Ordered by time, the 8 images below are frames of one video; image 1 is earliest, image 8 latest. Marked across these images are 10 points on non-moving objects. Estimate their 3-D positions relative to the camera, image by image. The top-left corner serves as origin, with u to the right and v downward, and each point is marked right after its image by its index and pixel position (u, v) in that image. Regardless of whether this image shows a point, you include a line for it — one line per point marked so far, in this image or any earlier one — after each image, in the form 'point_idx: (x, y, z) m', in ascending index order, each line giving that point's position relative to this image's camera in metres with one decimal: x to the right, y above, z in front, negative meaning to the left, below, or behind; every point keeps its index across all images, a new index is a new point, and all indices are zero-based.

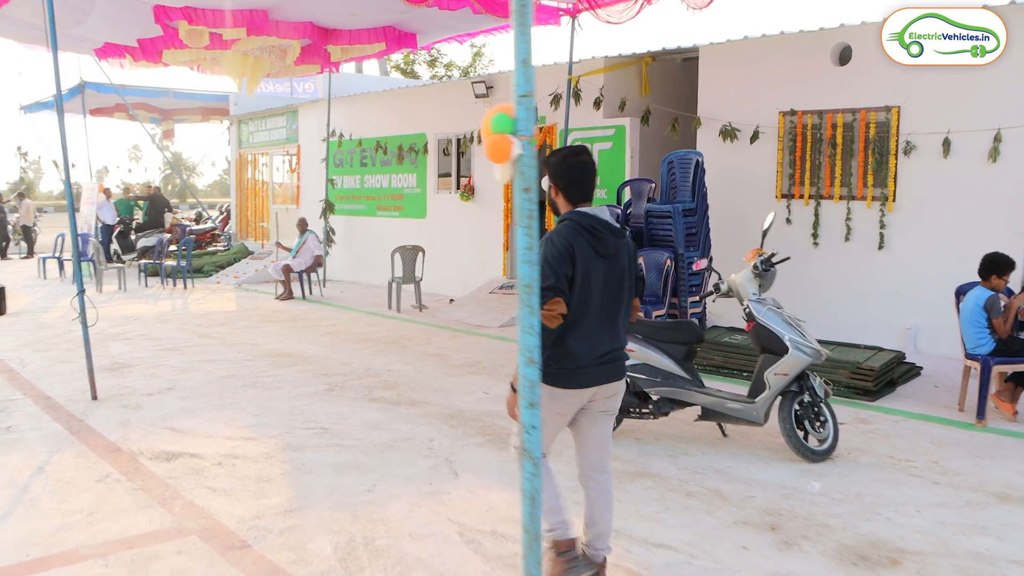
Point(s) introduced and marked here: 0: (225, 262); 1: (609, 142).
0: (-4.6, +0.4, +14.5) m
1: (+1.0, +1.5, +9.6) m
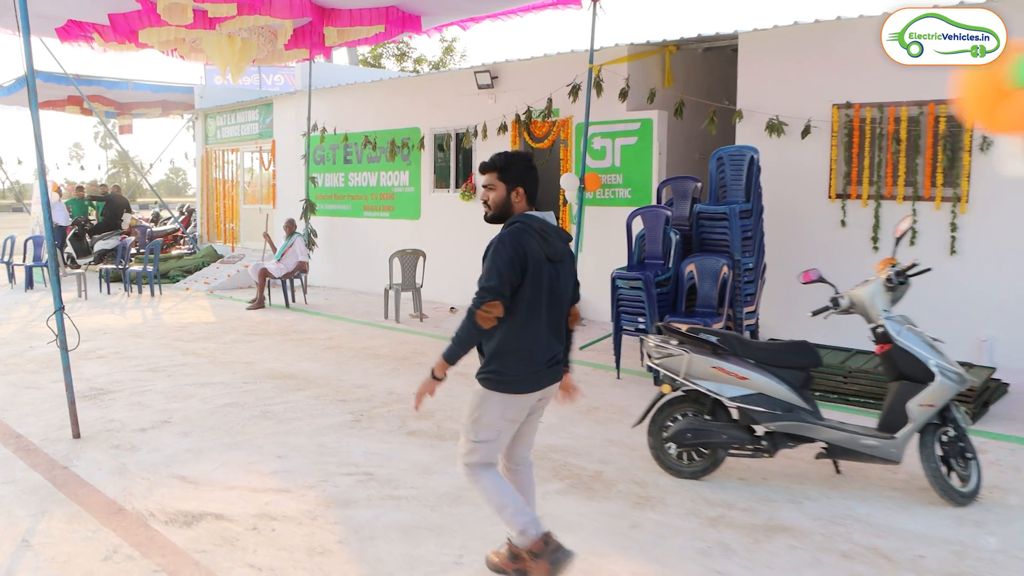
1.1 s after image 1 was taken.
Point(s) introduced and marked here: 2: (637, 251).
0: (-4.7, +0.3, +13.4) m
1: (+1.2, +1.4, +8.7) m
2: (+1.0, +0.3, +7.1) m
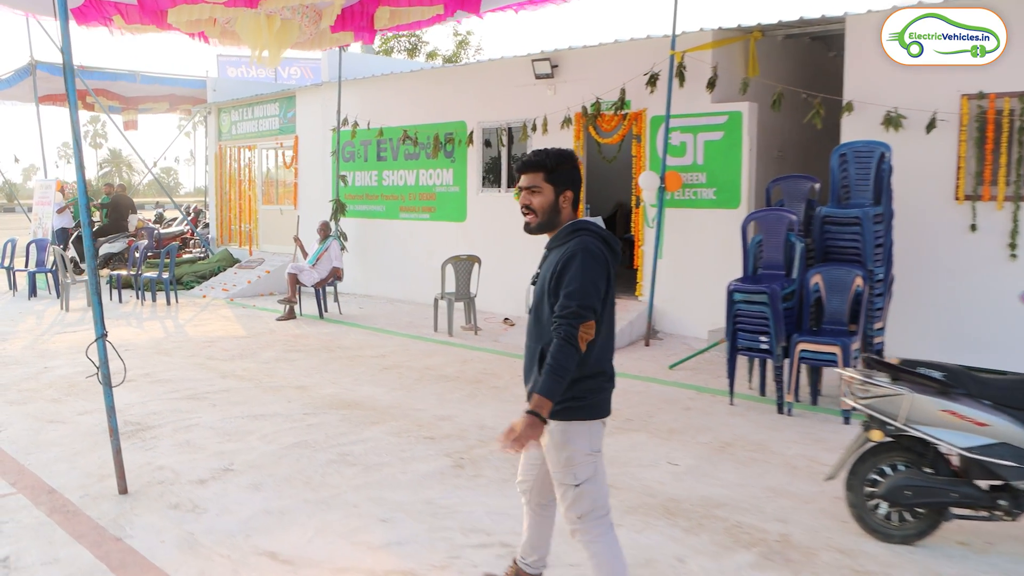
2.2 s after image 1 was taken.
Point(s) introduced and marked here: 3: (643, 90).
0: (-4.1, +0.2, +12.4) m
1: (+1.8, +1.3, +7.8) m
2: (+1.6, +0.2, +6.2) m
3: (+1.2, +1.8, +8.2) m
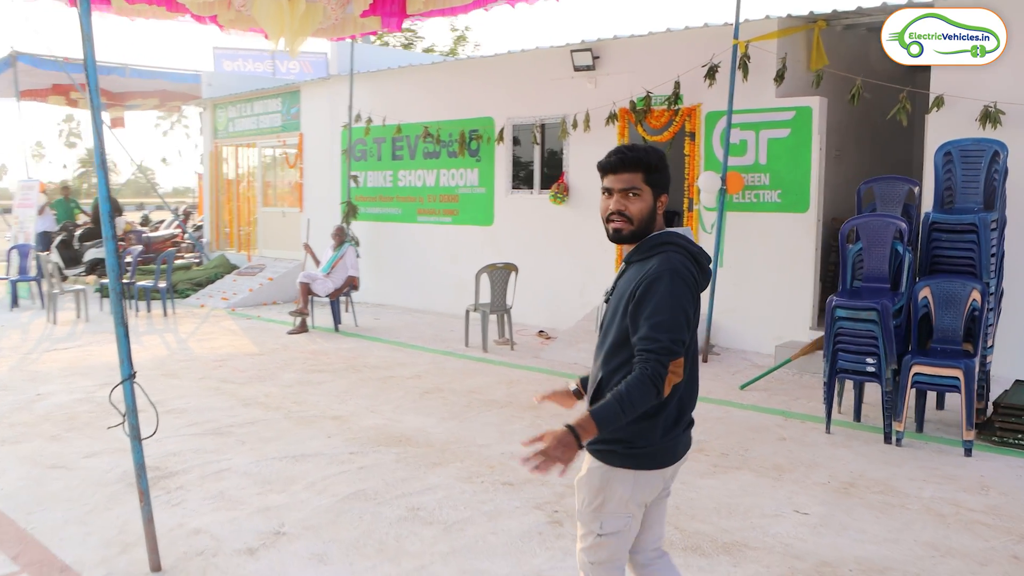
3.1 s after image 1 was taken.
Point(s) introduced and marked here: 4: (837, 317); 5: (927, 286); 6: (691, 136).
0: (-3.9, +0.1, +11.5) m
1: (+2.1, +1.2, +7.1) m
2: (+2.0, +0.1, +5.5) m
3: (+1.6, +1.7, +7.5) m
4: (+1.9, -0.2, +5.2) m
5: (+2.4, 0.0, +5.2) m
6: (+1.5, +1.3, +7.6) m
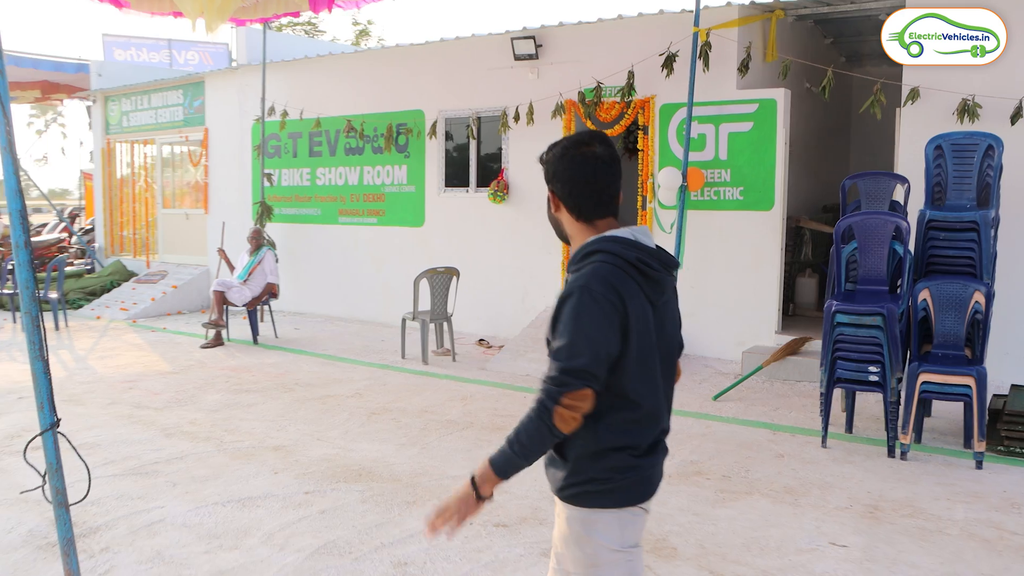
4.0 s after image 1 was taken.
0: (-4.7, 0.0, +10.4) m
1: (+1.8, +1.2, +6.7) m
2: (+1.8, +0.1, +5.1) m
3: (+1.1, +1.7, +7.0) m
4: (+1.7, -0.2, +4.8) m
5: (+2.2, 0.0, +4.9) m
6: (+1.0, +1.2, +7.2) m
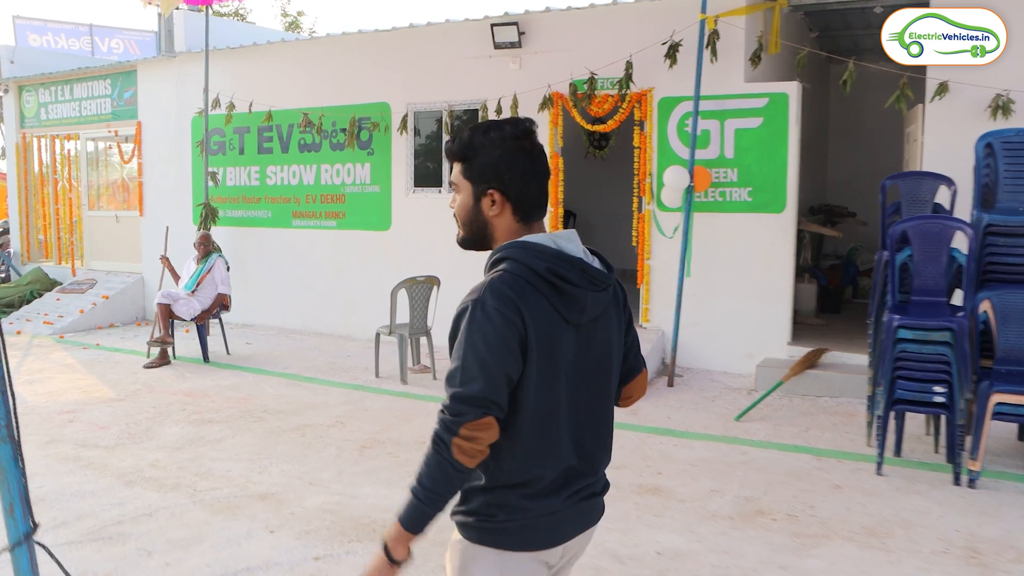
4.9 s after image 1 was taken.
0: (-5.1, -0.1, +9.3) m
1: (+1.7, +1.2, +6.2) m
2: (+1.9, 0.0, +4.6) m
3: (+1.0, +1.6, +6.5) m
4: (+1.8, -0.2, +4.3) m
5: (+2.3, 0.0, +4.4) m
6: (+0.9, +1.2, +6.6) m
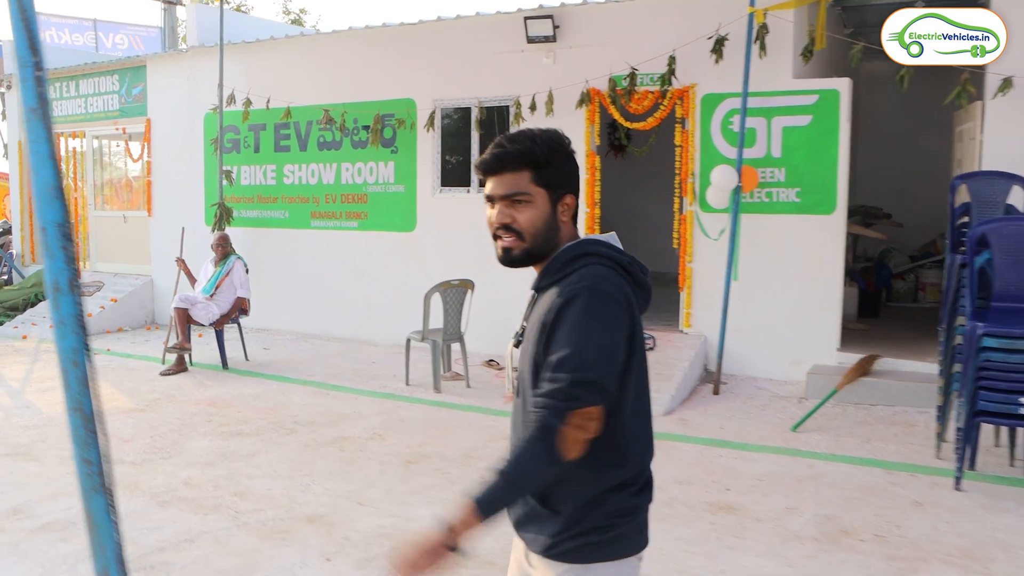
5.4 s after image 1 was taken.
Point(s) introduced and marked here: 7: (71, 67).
0: (-4.9, -0.2, +9.0) m
1: (+1.9, +1.1, +6.0) m
2: (+2.2, 0.0, +4.3) m
3: (+1.3, +1.6, +6.2) m
4: (+2.1, -0.3, +4.1) m
5: (+2.6, -0.1, +4.2) m
6: (+1.2, +1.1, +6.3) m
7: (-4.5, +2.3, +9.4) m
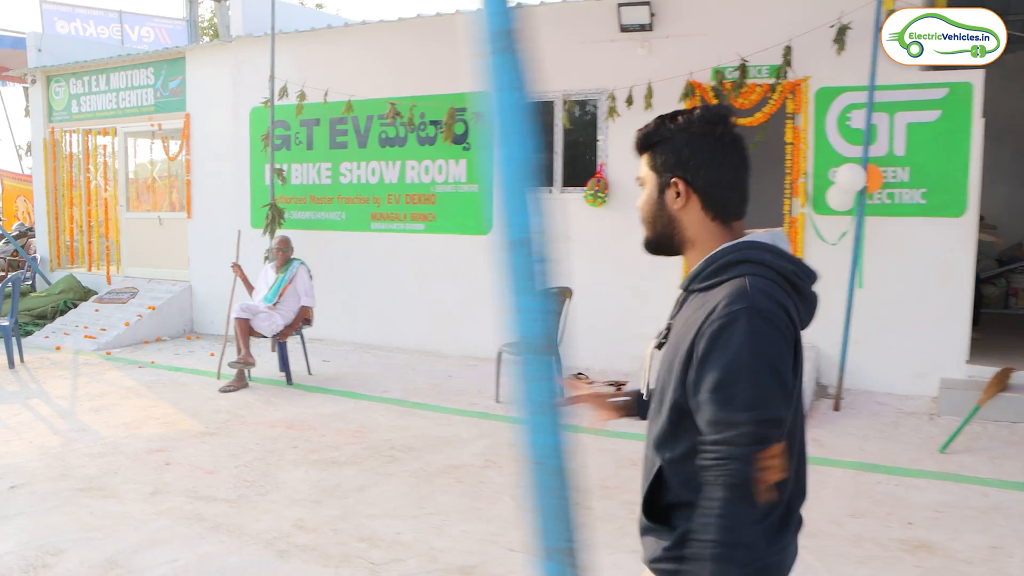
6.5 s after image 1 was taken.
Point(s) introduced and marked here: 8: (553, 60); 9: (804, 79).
0: (-4.3, -0.2, +8.4) m
1: (+2.6, +1.1, +5.5) m
2: (+2.8, -0.1, +3.8) m
3: (+1.9, +1.5, +5.7) m
4: (+2.7, -0.3, +3.6) m
5: (+3.3, -0.1, +3.7) m
6: (+1.8, +1.1, +5.8) m
7: (-3.9, +2.2, +8.8) m
8: (+0.3, +1.6, +6.5) m
9: (+1.8, +1.3, +5.8) m
